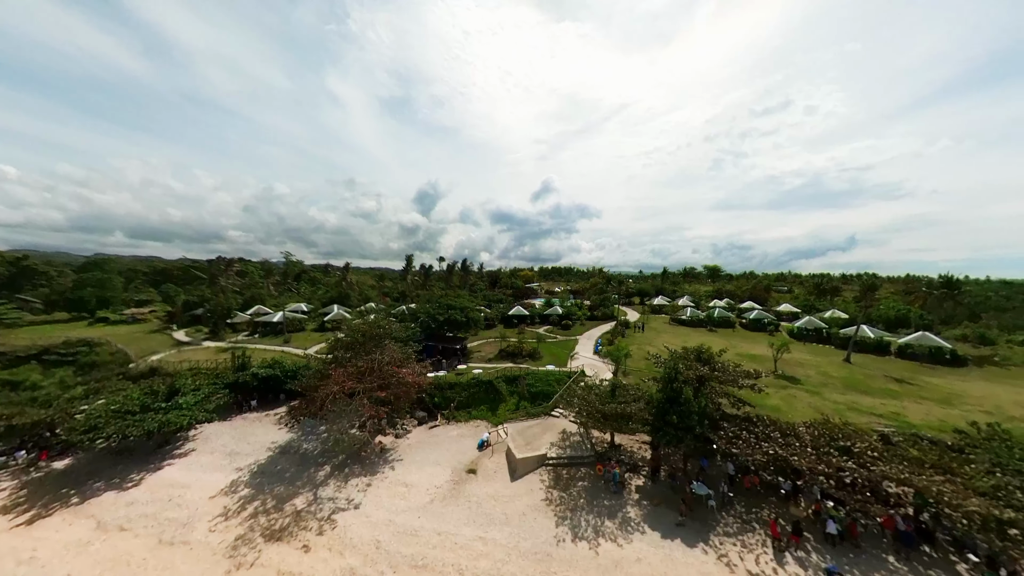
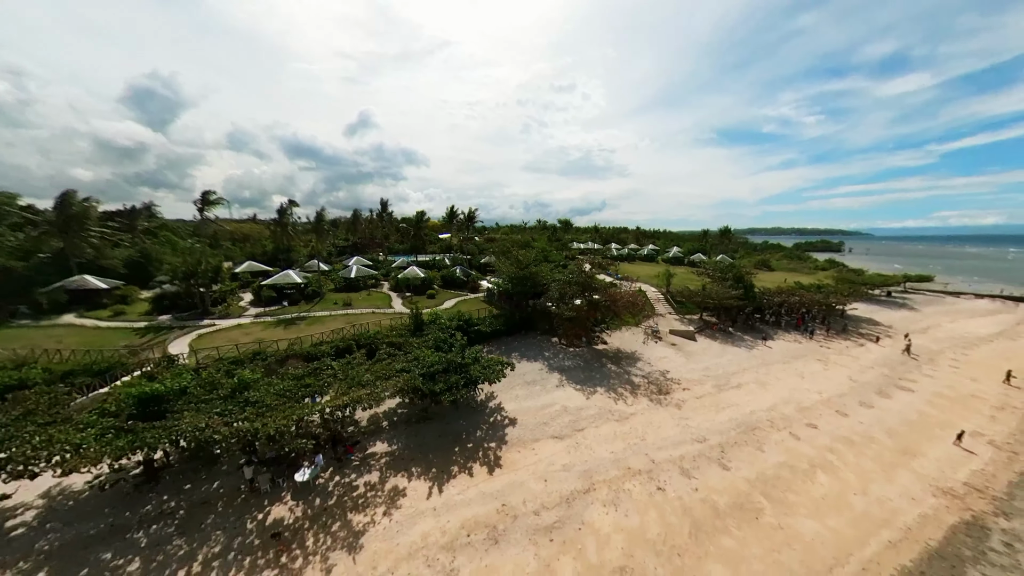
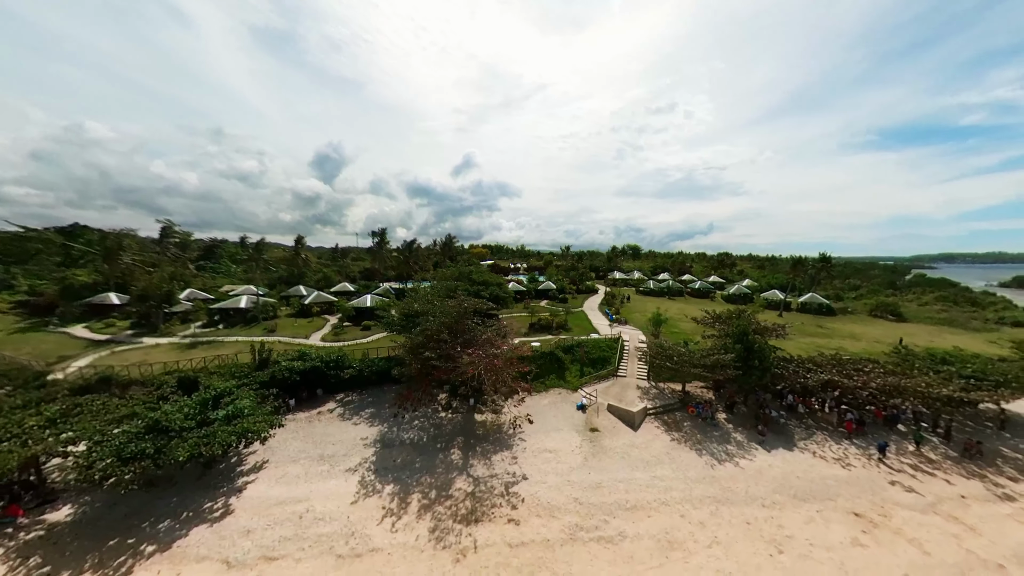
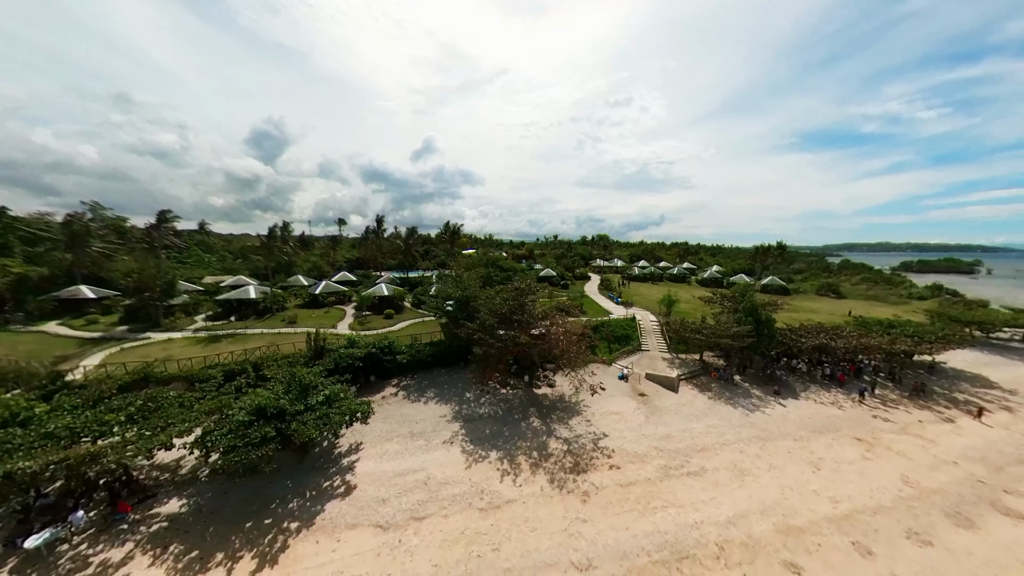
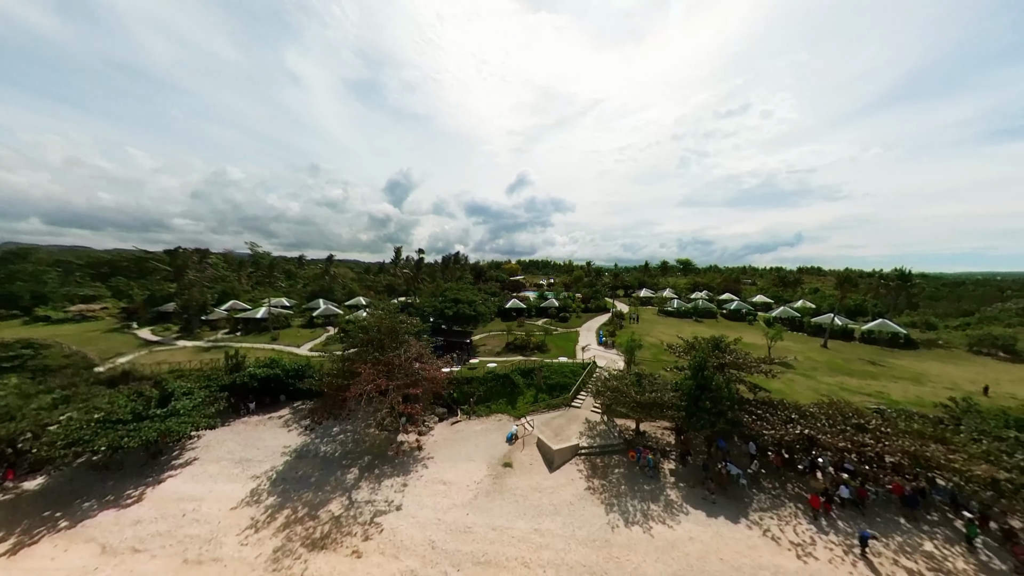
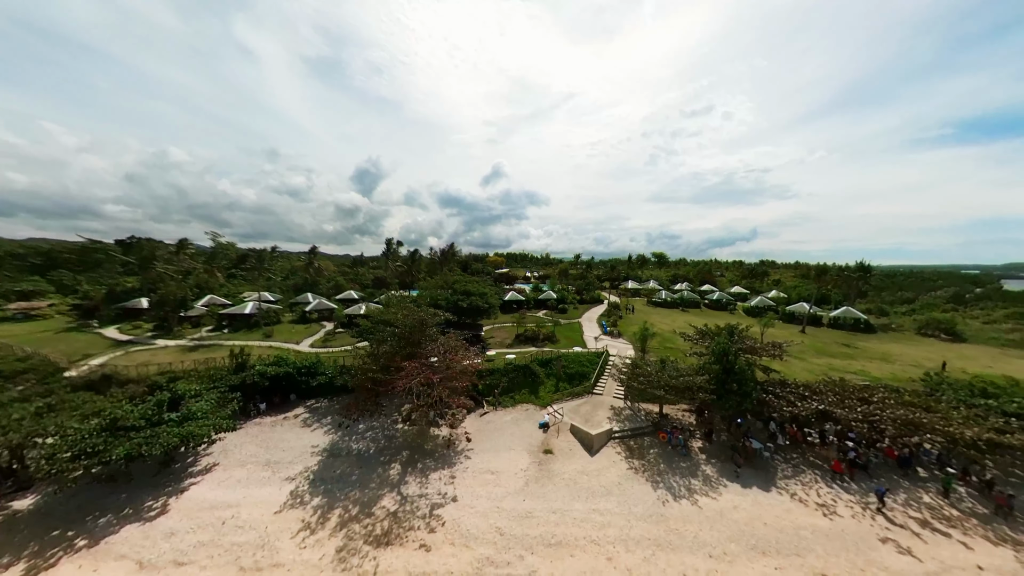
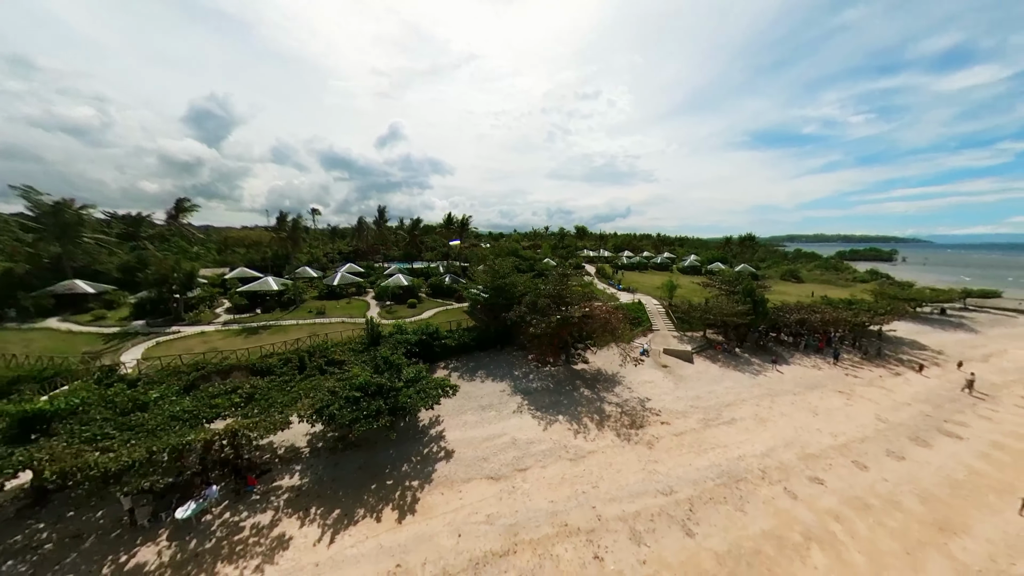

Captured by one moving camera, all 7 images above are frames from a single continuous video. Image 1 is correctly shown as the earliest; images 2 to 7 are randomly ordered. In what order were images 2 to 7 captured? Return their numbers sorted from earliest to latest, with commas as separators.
5, 6, 3, 4, 7, 2
